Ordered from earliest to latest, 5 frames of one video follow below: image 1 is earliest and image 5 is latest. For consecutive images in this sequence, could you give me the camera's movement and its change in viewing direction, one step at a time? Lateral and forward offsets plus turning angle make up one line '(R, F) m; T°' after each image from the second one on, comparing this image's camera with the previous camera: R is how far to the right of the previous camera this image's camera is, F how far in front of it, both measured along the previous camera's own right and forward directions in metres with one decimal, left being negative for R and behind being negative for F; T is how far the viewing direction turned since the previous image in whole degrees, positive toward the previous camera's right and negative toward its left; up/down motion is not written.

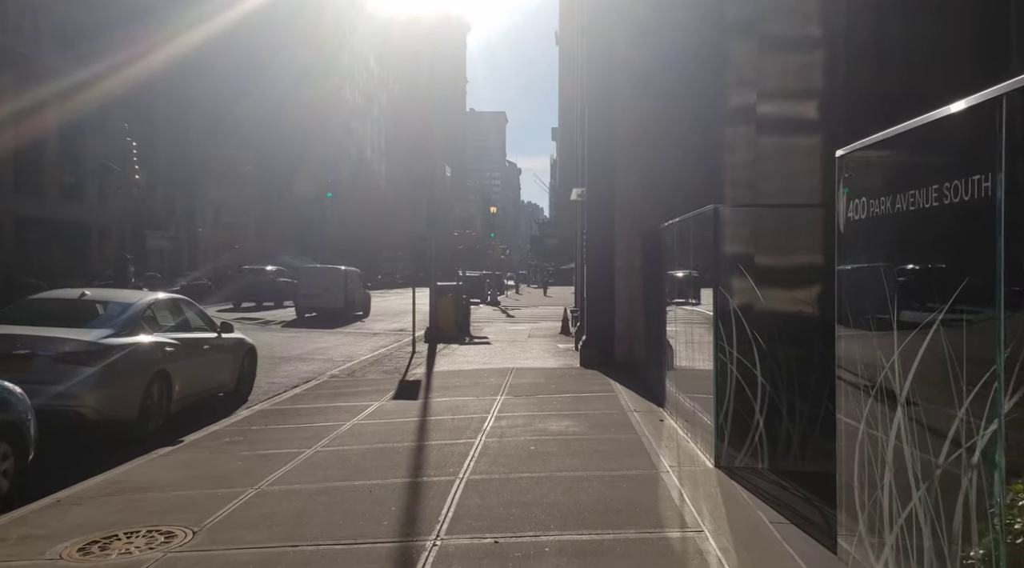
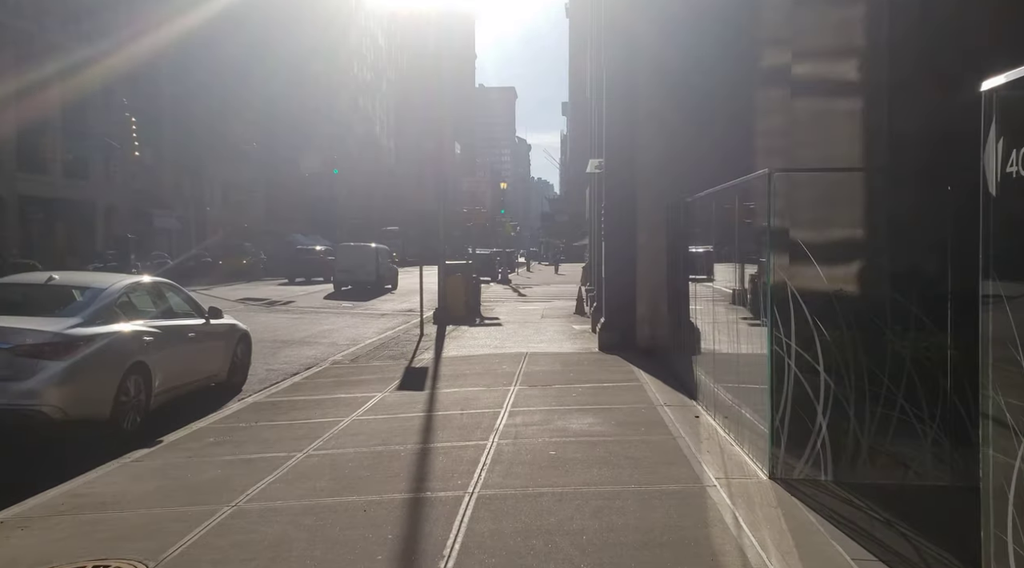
(0.0, +1.0) m; -1°
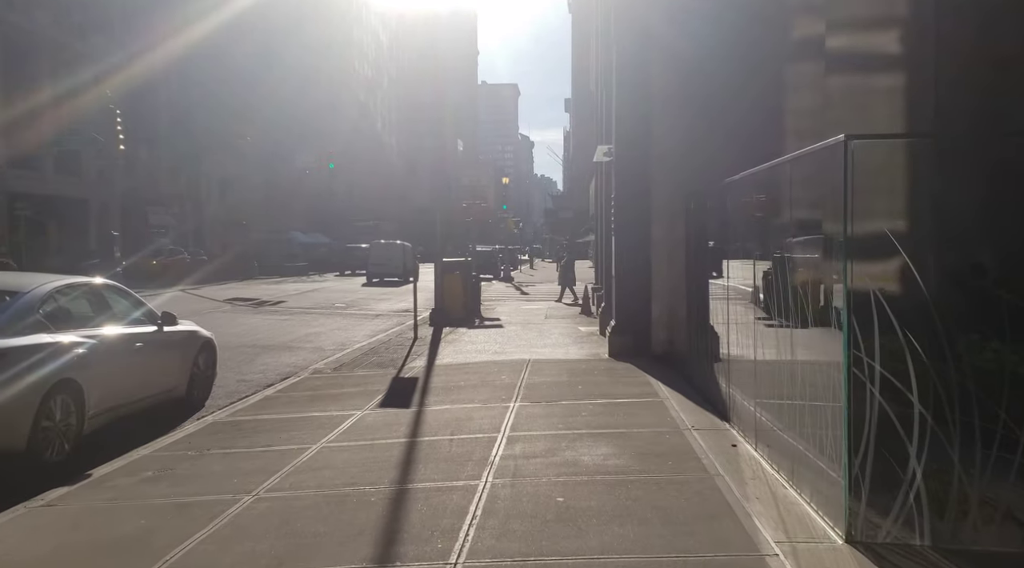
(0.0, +1.4) m; 0°
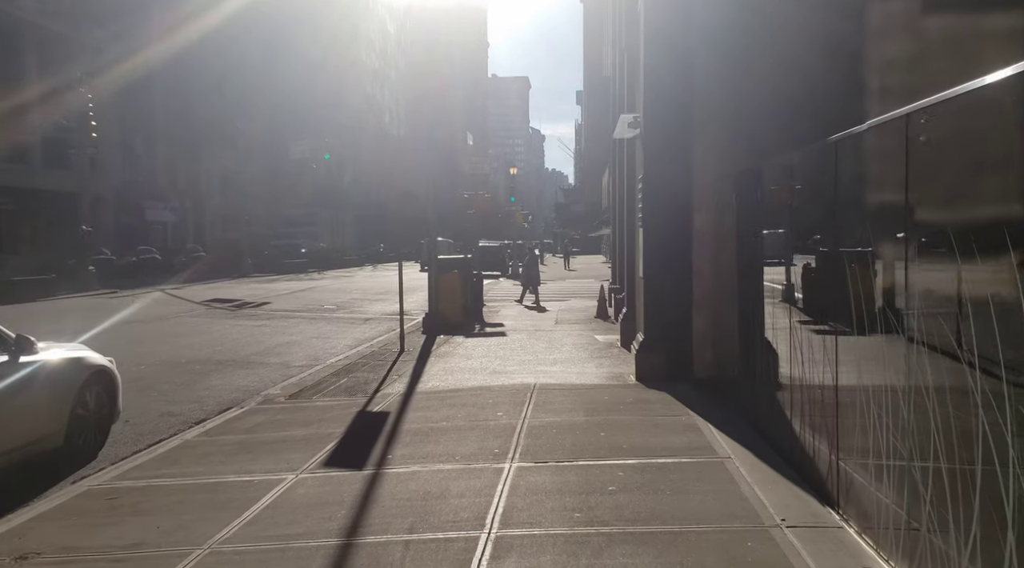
(+0.1, +2.6) m; -1°
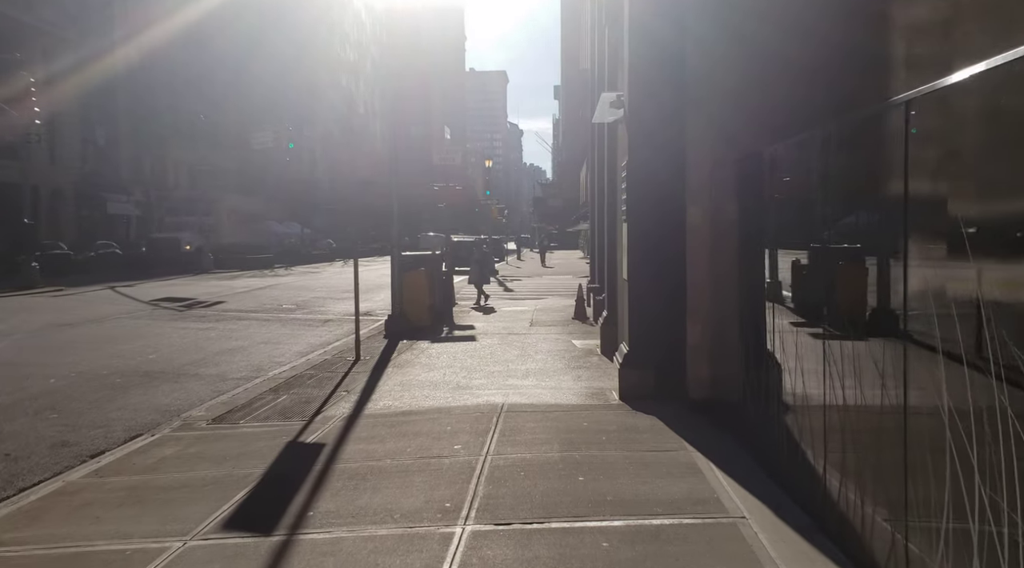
(+0.1, +1.4) m; +1°
